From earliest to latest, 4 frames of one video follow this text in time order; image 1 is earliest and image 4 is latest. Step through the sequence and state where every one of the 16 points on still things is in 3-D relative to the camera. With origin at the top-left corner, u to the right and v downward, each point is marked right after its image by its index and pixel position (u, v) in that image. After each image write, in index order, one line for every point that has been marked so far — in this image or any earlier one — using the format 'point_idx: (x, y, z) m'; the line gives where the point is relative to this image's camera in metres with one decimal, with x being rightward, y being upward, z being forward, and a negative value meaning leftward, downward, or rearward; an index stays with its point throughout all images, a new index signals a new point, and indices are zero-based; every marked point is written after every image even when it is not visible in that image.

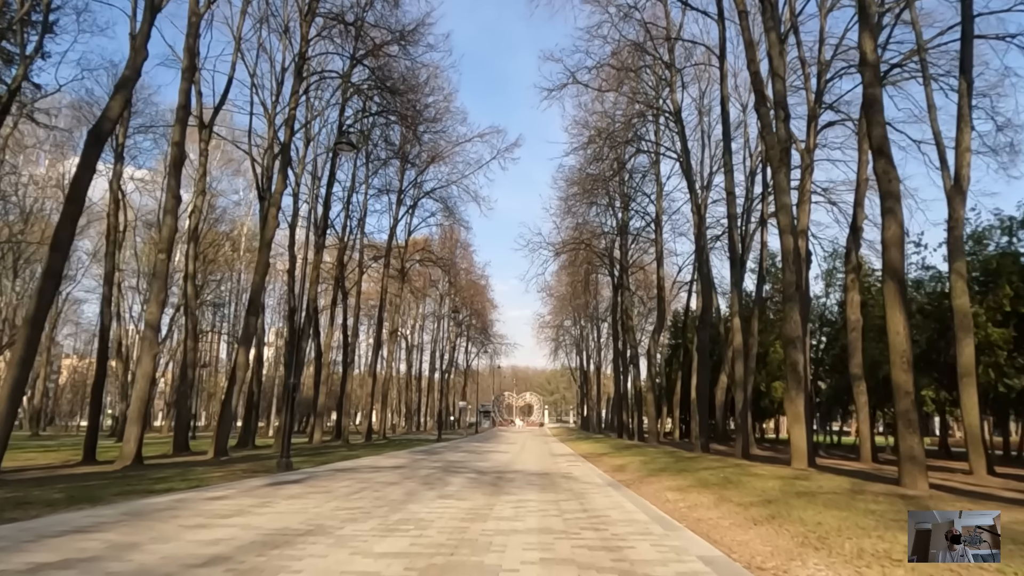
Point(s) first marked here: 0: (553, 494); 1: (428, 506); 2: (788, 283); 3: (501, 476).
0: (+0.7, -3.3, +12.4) m
1: (-1.1, -3.0, +10.5) m
2: (+6.7, +0.1, +18.6) m
3: (-0.2, -4.0, +16.6) m
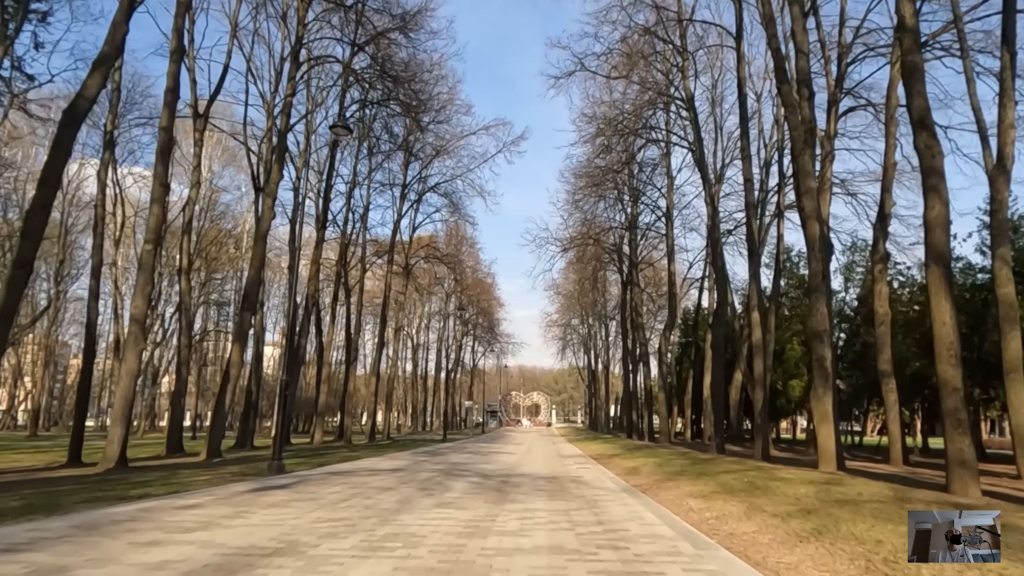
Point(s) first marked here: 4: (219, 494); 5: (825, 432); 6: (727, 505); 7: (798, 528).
0: (+0.7, -3.1, +11.2) m
1: (-1.1, -2.8, +9.3) m
2: (+6.8, +0.4, +17.4) m
3: (-0.1, -3.8, +15.4) m
4: (-4.5, -3.2, +11.9) m
5: (+6.9, -3.2, +16.9) m
6: (+3.0, -3.0, +10.5) m
7: (+3.0, -2.5, +8.2) m
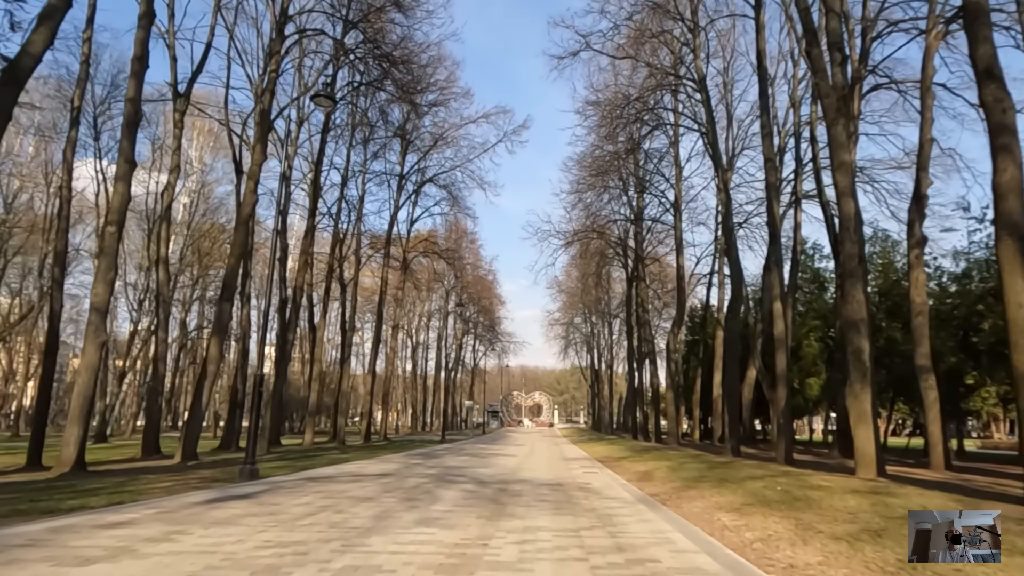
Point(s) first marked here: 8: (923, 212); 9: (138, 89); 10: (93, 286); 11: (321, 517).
0: (+0.7, -2.8, +9.4) m
1: (-1.1, -2.5, +7.5) m
2: (+6.8, +0.7, +15.5) m
3: (-0.1, -3.5, +13.6) m
4: (-4.5, -2.9, +10.1) m
5: (+6.9, -2.8, +15.1) m
6: (+2.9, -2.7, +8.7) m
7: (+3.0, -2.2, +6.4) m
8: (+9.9, +1.8, +18.6) m
9: (-9.0, +4.8, +18.6) m
10: (-9.5, 0.0, +17.4) m
11: (-2.3, -2.7, +9.2) m
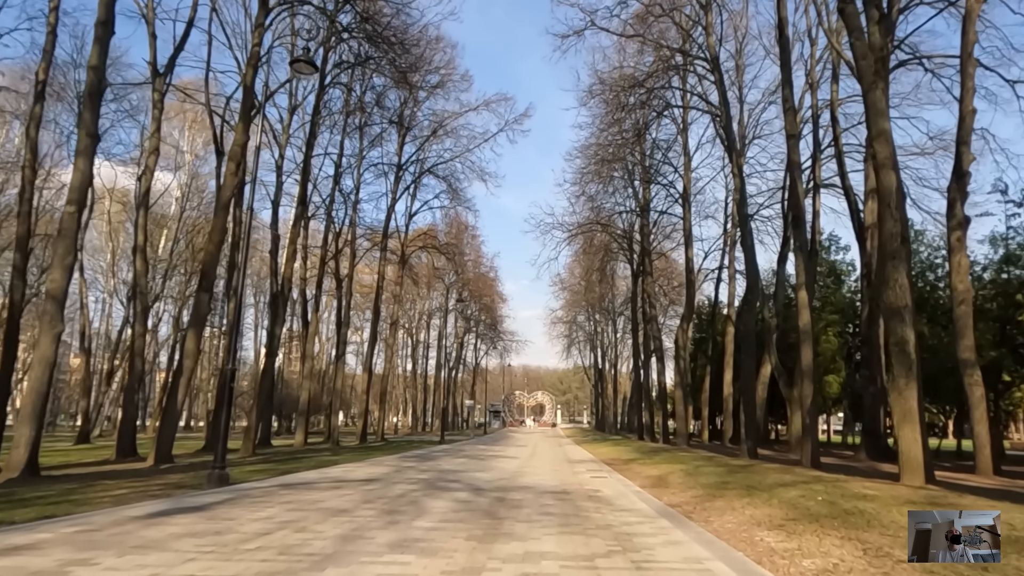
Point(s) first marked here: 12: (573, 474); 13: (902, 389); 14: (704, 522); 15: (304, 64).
0: (+0.7, -2.5, +7.7) m
1: (-1.1, -2.2, +5.9) m
2: (+6.8, +1.0, +13.8) m
3: (-0.1, -3.2, +11.9) m
4: (-4.6, -2.6, +8.4) m
5: (+6.9, -2.5, +13.4) m
6: (+2.9, -2.4, +7.0) m
7: (+3.0, -1.9, +4.7) m
8: (+9.9, +2.1, +16.9) m
9: (-9.0, +5.1, +16.9) m
10: (-9.5, +0.3, +15.8) m
11: (-2.3, -2.4, +7.5) m
12: (+1.5, -4.6, +19.0) m
13: (+6.7, -1.8, +13.3) m
14: (+2.3, -2.9, +9.5) m
15: (-5.4, +5.7, +20.1) m
